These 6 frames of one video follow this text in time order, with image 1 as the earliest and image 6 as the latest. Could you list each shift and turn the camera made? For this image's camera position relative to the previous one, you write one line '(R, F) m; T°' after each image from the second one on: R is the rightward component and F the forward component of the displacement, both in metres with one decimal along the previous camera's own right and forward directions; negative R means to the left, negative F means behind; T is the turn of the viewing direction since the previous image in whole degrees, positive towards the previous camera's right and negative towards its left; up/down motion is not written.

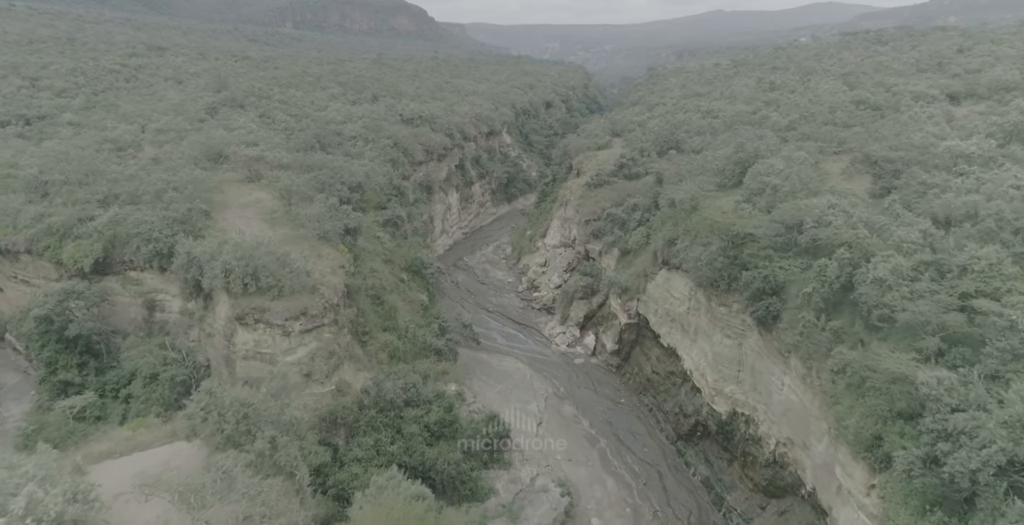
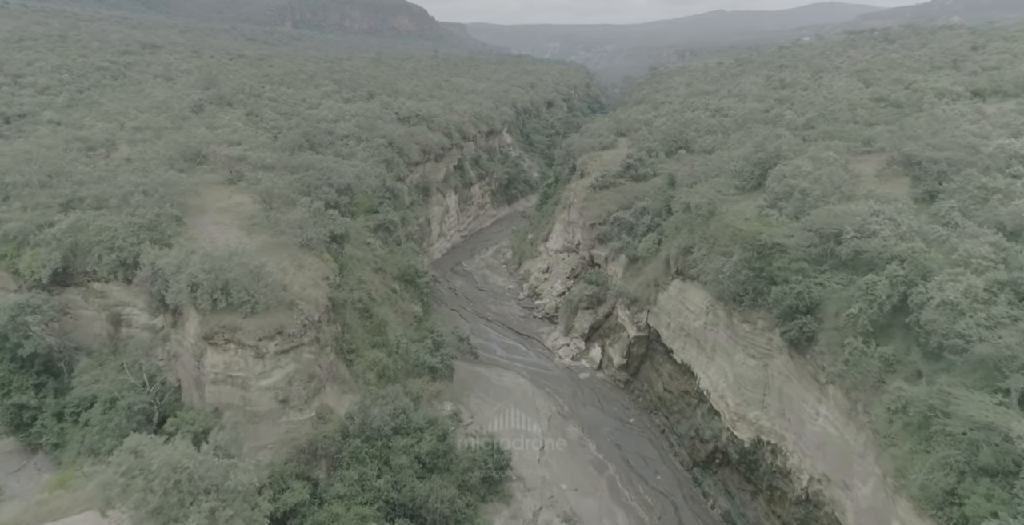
(0.0, +1.9) m; 0°
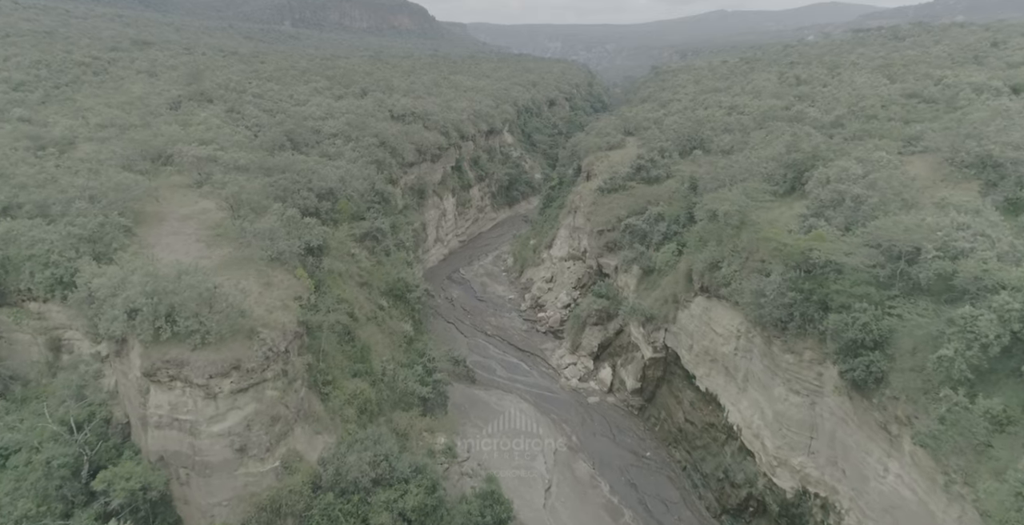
(0.0, +2.7) m; 0°
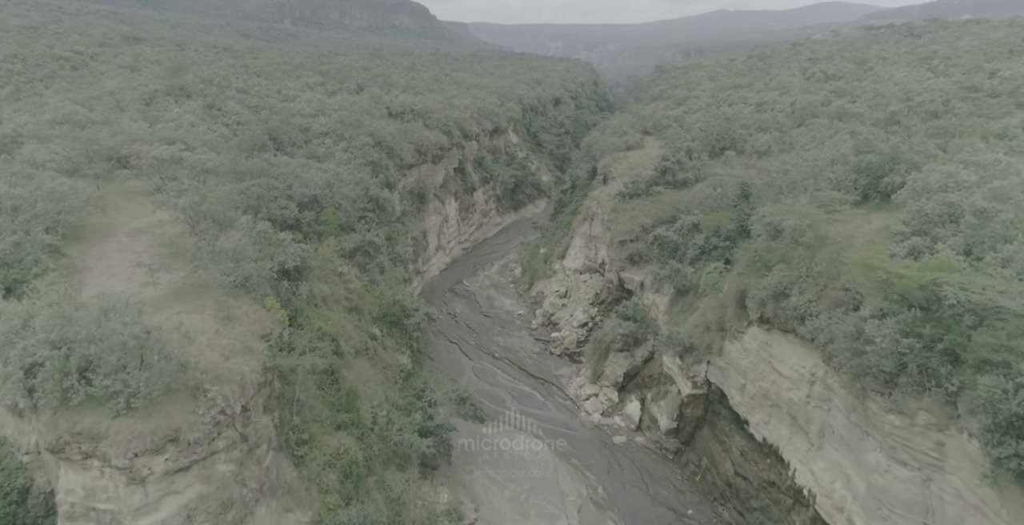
(-0.5, +3.4) m; 0°
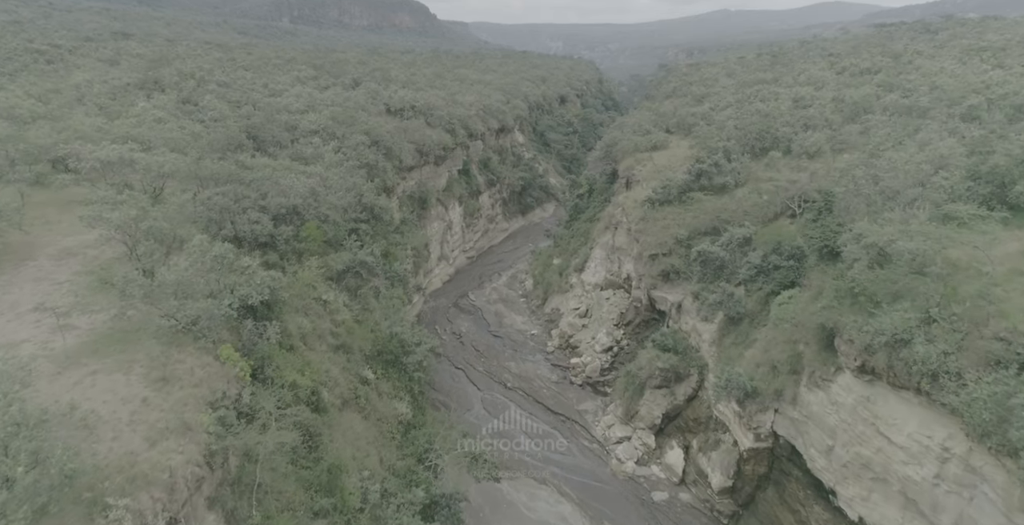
(-0.7, +3.5) m; 0°
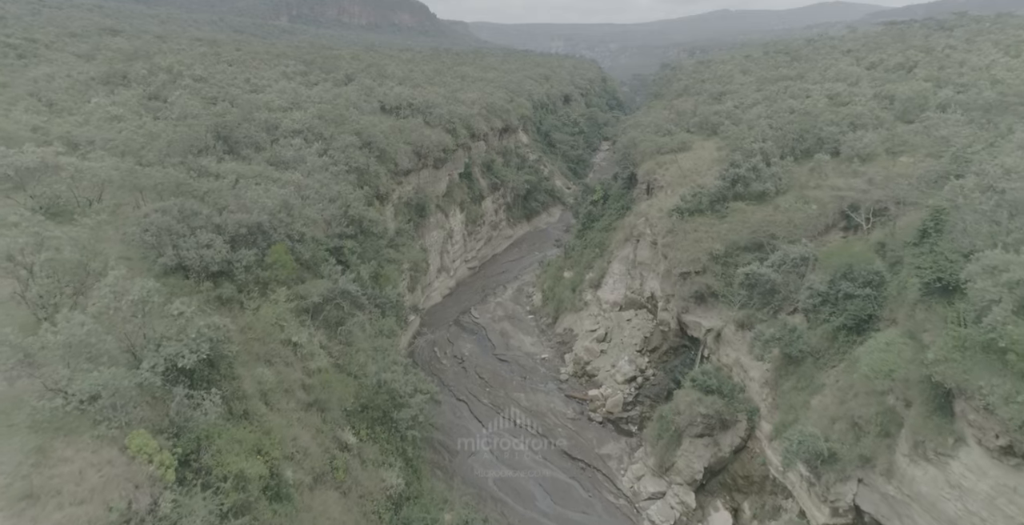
(-0.4, +3.2) m; 0°
